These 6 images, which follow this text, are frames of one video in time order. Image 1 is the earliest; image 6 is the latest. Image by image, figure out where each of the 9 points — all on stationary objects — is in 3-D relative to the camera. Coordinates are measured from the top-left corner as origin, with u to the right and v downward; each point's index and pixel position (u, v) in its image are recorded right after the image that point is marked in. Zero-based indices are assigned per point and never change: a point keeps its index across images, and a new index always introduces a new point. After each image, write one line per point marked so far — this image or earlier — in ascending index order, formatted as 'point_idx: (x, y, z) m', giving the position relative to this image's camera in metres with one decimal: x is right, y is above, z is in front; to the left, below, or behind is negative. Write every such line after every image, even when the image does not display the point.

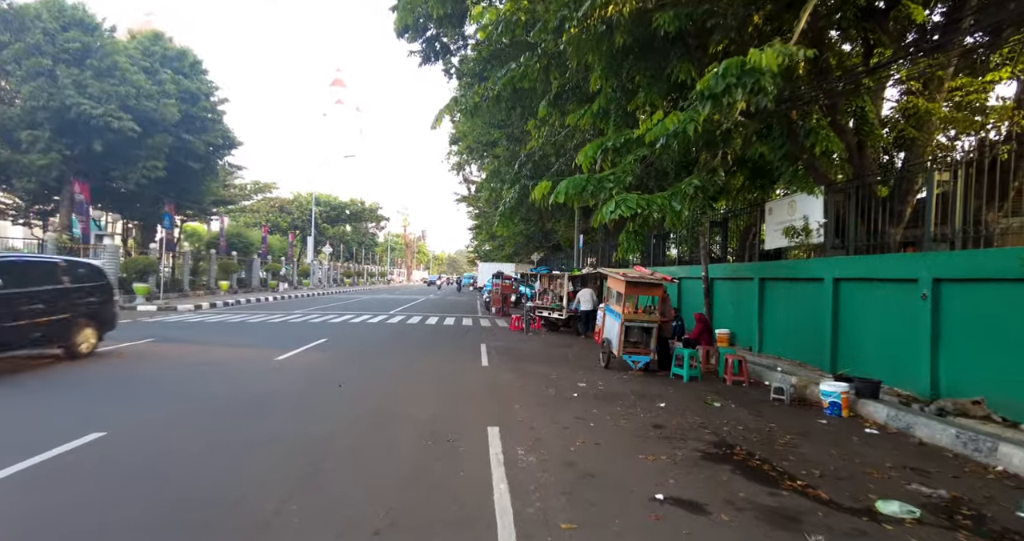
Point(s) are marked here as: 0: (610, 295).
0: (+1.8, -0.5, +9.1) m
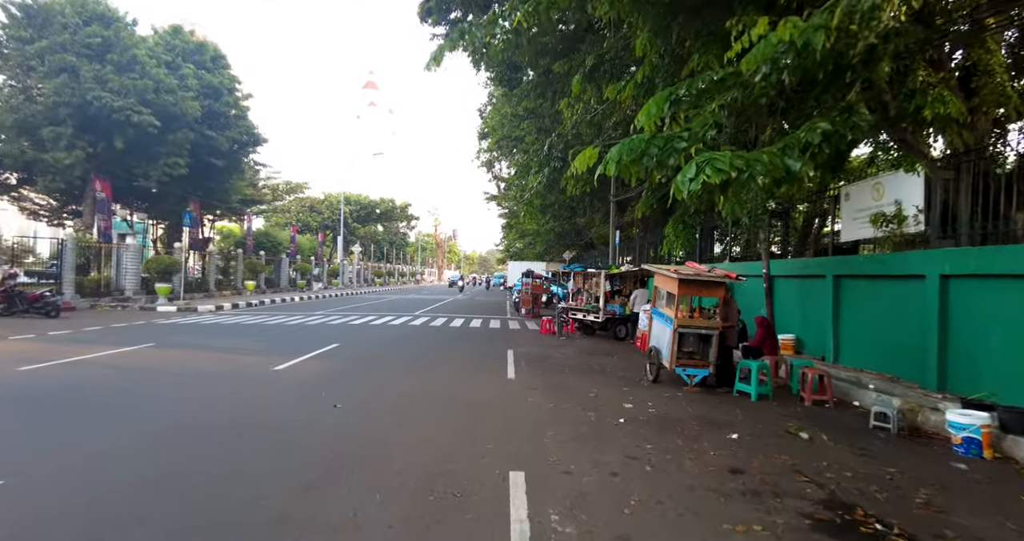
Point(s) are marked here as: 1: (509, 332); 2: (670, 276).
0: (+2.3, -0.4, +7.7) m
1: (-0.1, -1.8, +13.9) m
2: (+2.3, -0.1, +7.3) m
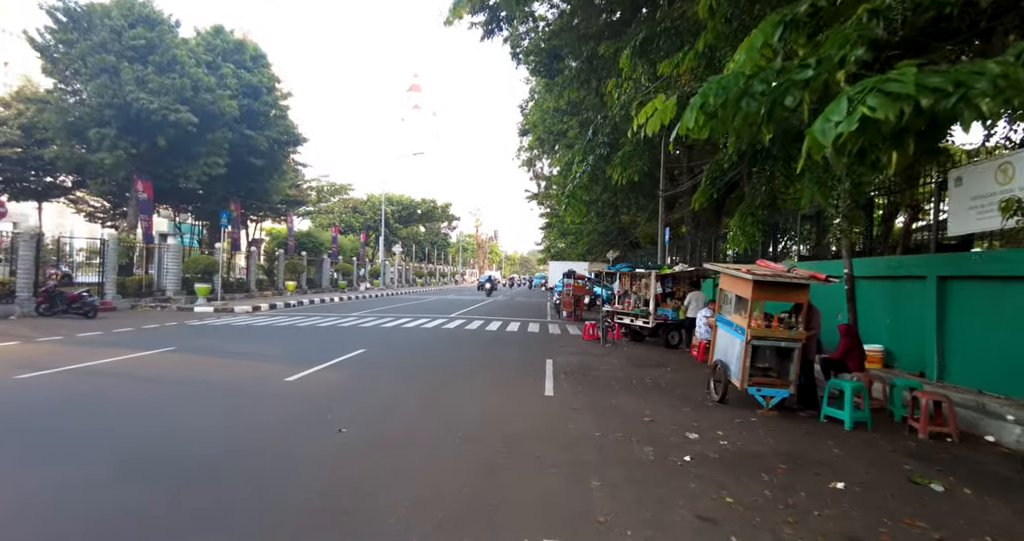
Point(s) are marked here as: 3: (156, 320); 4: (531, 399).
0: (+2.8, -0.4, +6.6) m
1: (+1.0, -1.8, +12.9) m
2: (+2.8, -0.1, +6.1) m
3: (-9.9, -1.4, +13.5) m
4: (+0.2, -1.7, +6.5) m
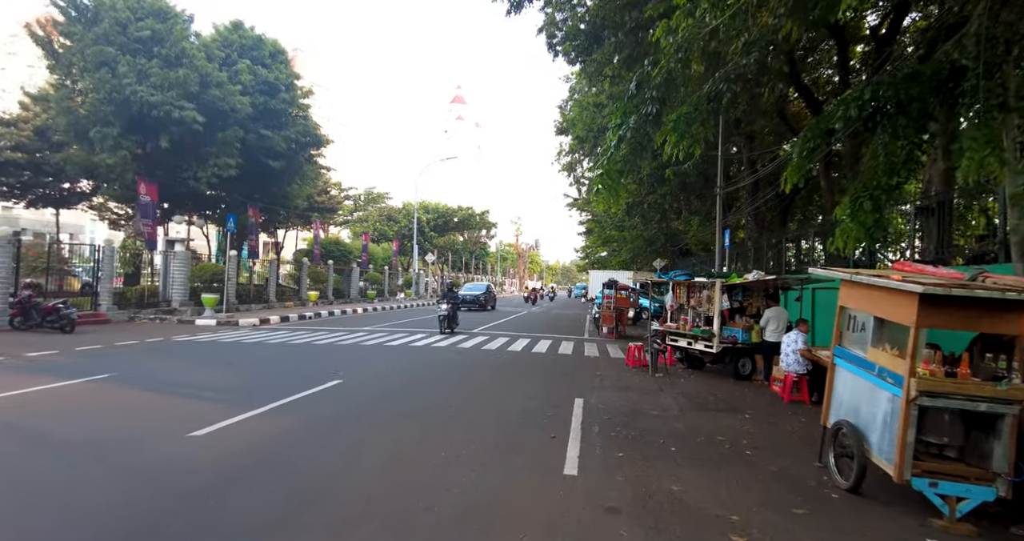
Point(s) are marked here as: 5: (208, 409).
0: (+2.8, -0.5, +4.1) m
1: (+1.6, -2.0, +10.5) m
2: (+2.8, -0.1, +3.7) m
3: (-9.2, -1.6, +12.2) m
4: (+0.3, -1.8, +4.2) m
5: (-3.9, -1.8, +6.4) m
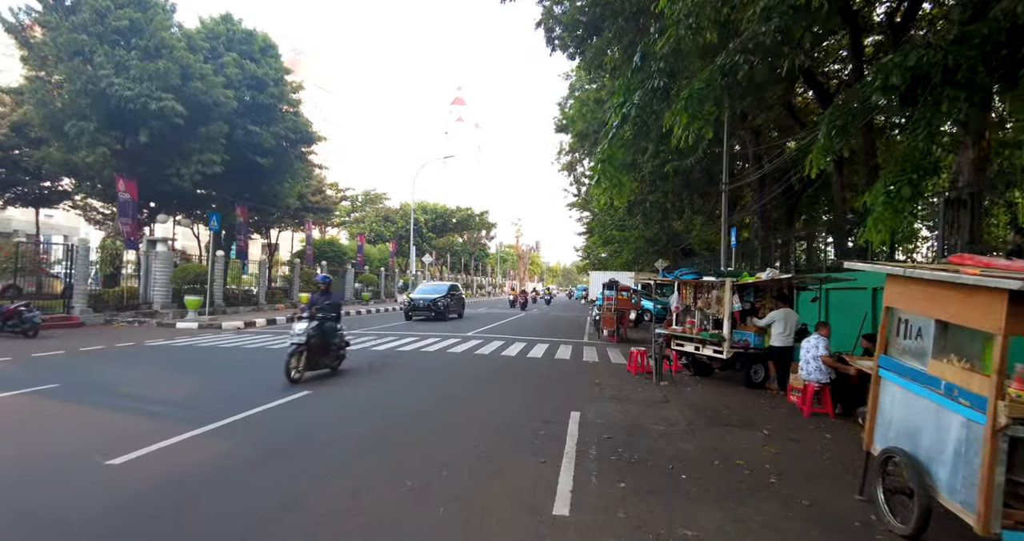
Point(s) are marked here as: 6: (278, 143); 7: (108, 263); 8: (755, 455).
0: (+2.7, -0.4, +3.4) m
1: (+1.4, -2.0, +9.8) m
2: (+2.7, -0.1, +2.9) m
3: (-9.3, -1.6, +11.5) m
4: (+0.1, -1.7, +3.5) m
5: (-4.1, -1.8, +5.6) m
6: (-9.3, +5.0, +19.4) m
7: (-12.4, +0.2, +14.8) m
8: (+2.3, -1.7, +4.6) m
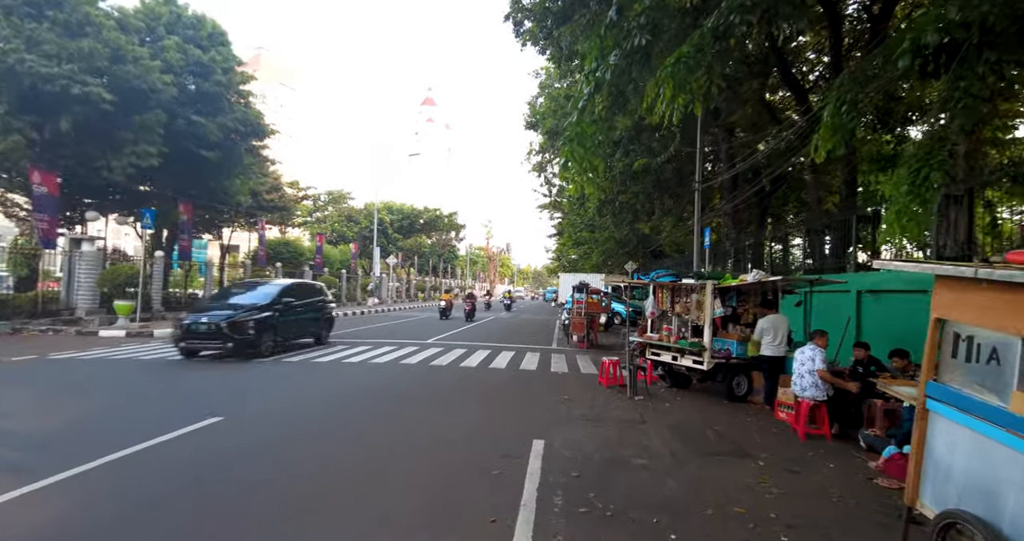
0: (+2.3, -0.4, +2.6) m
1: (+0.7, -2.0, +8.9) m
2: (+2.3, -0.1, +2.2) m
3: (-10.2, -1.6, +10.0) m
4: (-0.2, -1.7, +2.6) m
5: (-4.6, -1.8, +4.4) m
6: (-10.5, +4.9, +17.9) m
7: (-13.3, +0.2, +13.1) m
8: (+1.9, -1.7, +3.8) m
